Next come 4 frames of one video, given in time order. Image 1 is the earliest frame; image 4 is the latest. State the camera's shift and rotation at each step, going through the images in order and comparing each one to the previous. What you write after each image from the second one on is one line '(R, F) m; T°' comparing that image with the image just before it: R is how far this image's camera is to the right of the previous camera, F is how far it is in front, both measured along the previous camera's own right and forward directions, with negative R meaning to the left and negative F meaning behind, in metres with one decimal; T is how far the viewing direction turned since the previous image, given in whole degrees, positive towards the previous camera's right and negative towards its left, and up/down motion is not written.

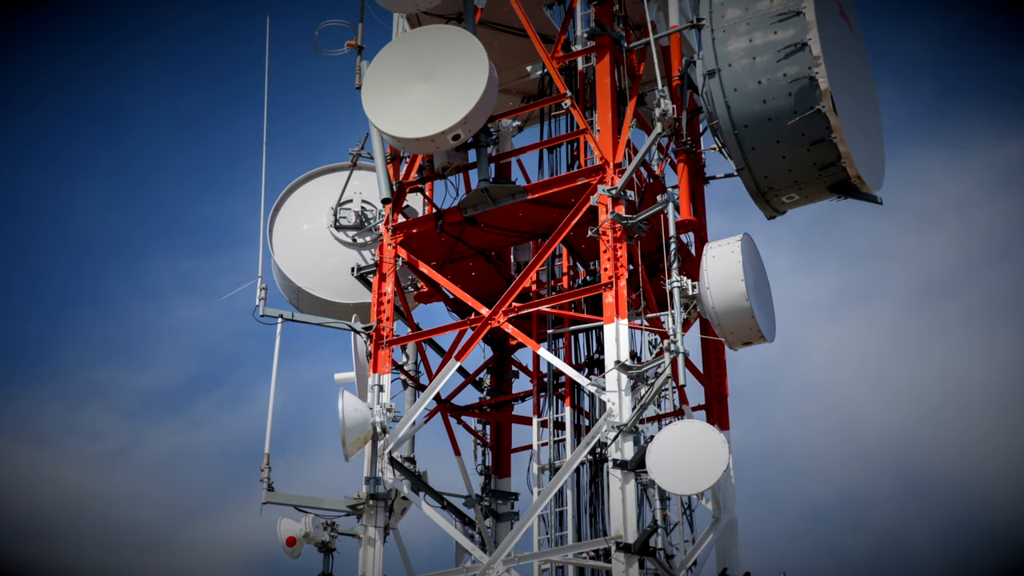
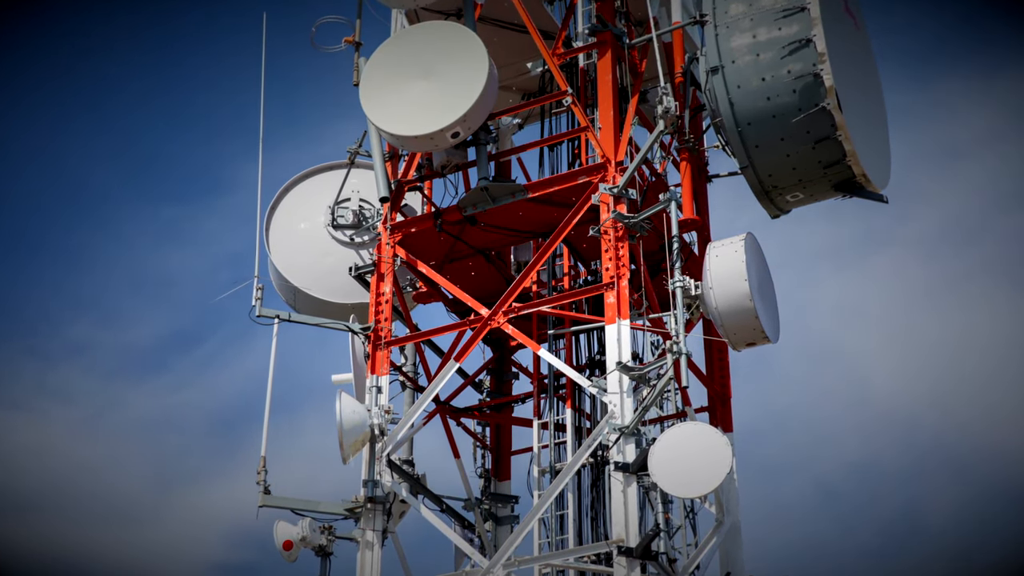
(0.0, +0.5) m; 0°
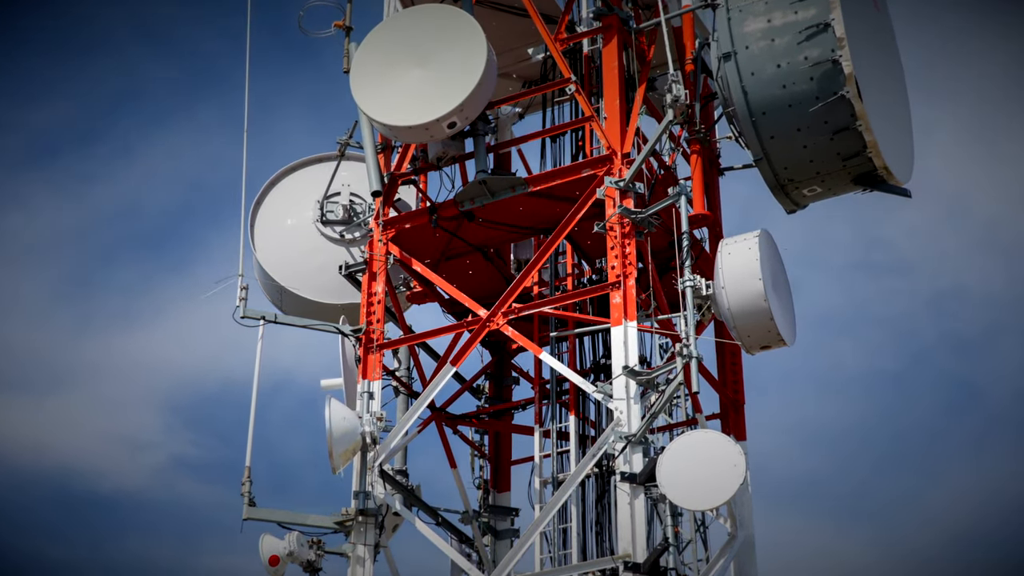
(+0.2, +1.7) m; 0°
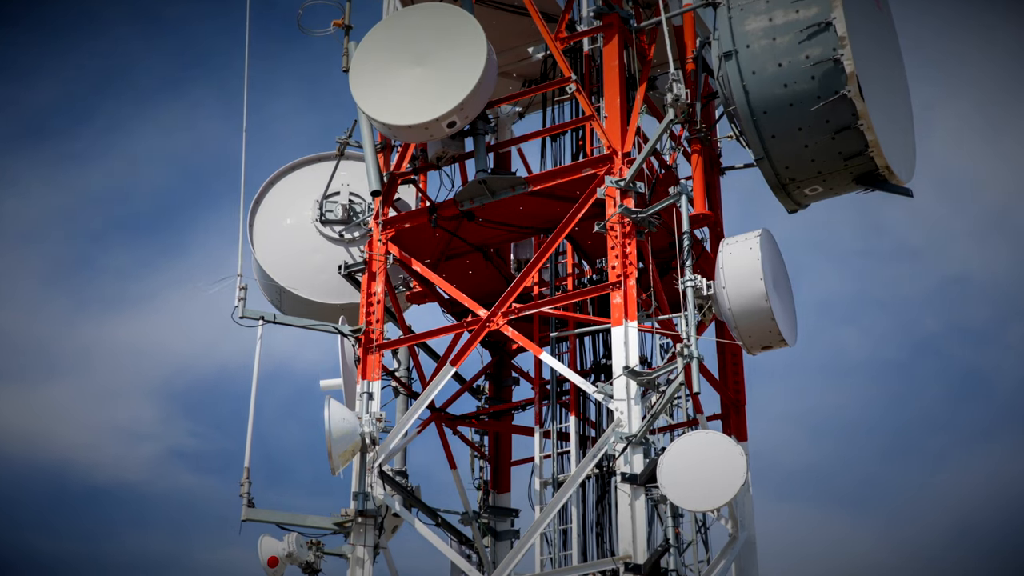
(0.0, +0.1) m; 0°
